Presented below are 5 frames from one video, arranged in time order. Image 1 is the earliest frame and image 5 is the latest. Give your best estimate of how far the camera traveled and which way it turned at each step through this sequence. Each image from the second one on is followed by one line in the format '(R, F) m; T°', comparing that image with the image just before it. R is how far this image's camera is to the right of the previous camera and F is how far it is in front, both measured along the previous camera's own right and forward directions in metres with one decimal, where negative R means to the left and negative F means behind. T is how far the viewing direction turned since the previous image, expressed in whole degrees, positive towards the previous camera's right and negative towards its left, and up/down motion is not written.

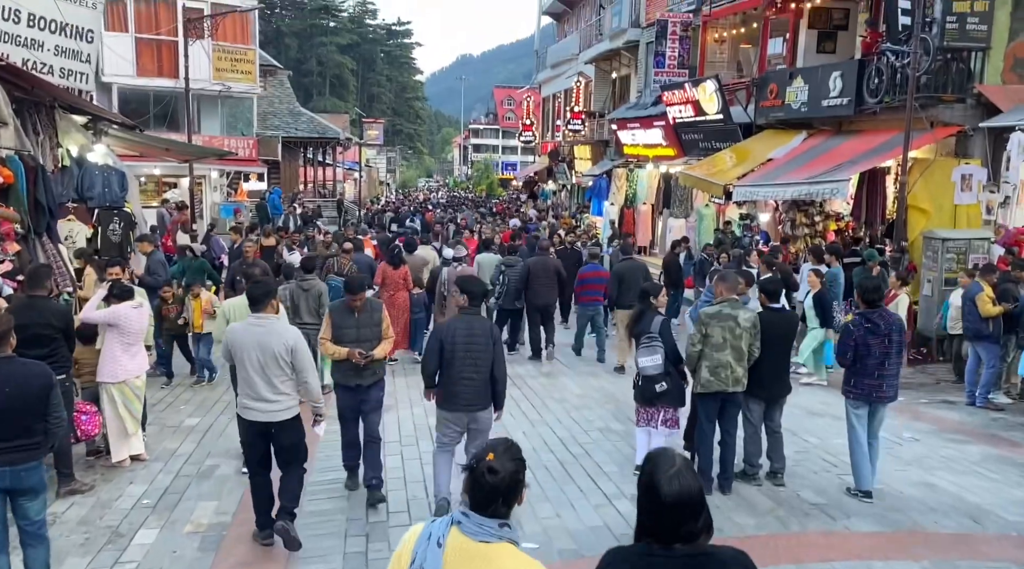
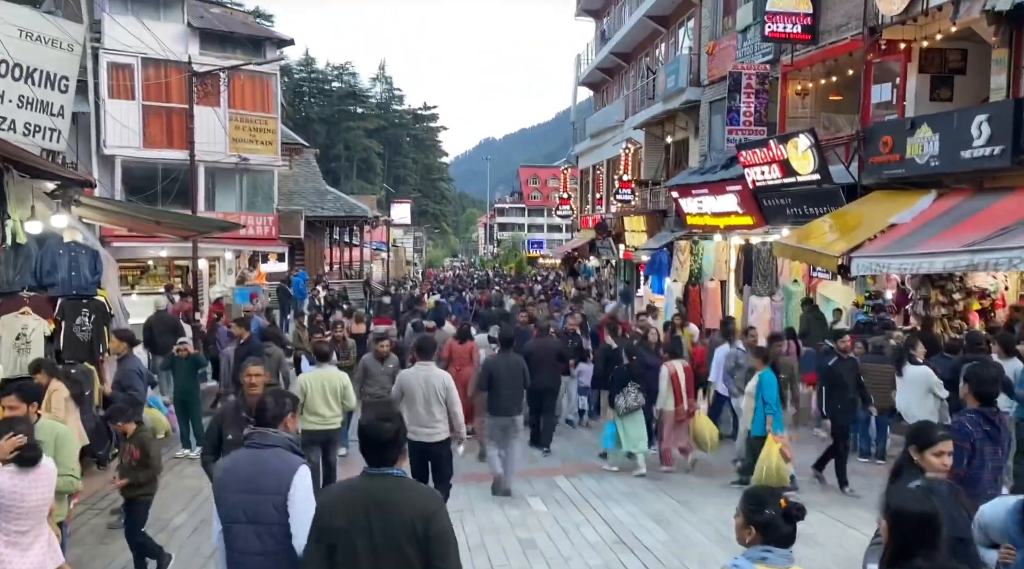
(-0.6, +2.8) m; -2°
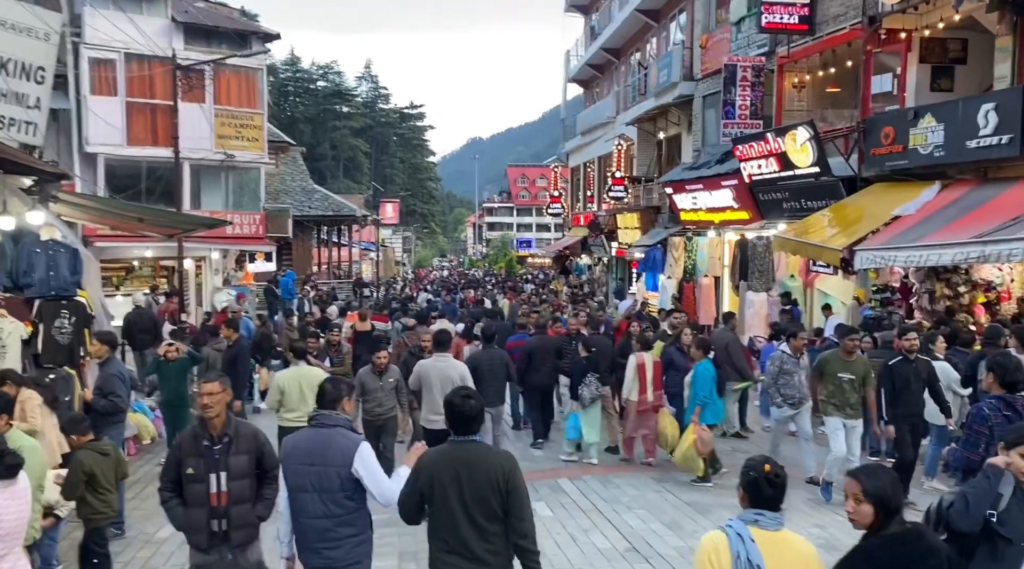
(-0.1, +0.4) m; +1°
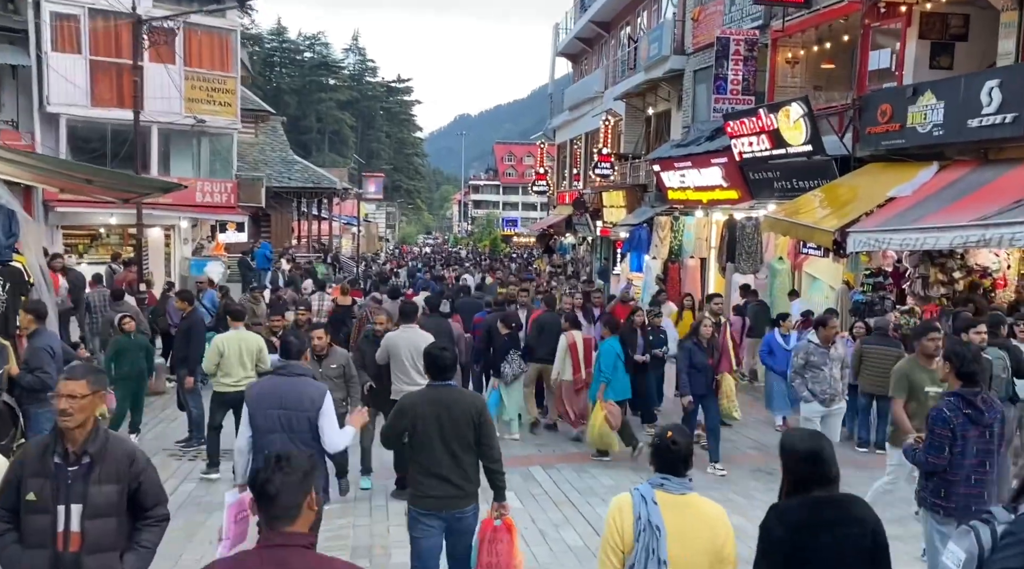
(+0.1, +0.6) m; +1°
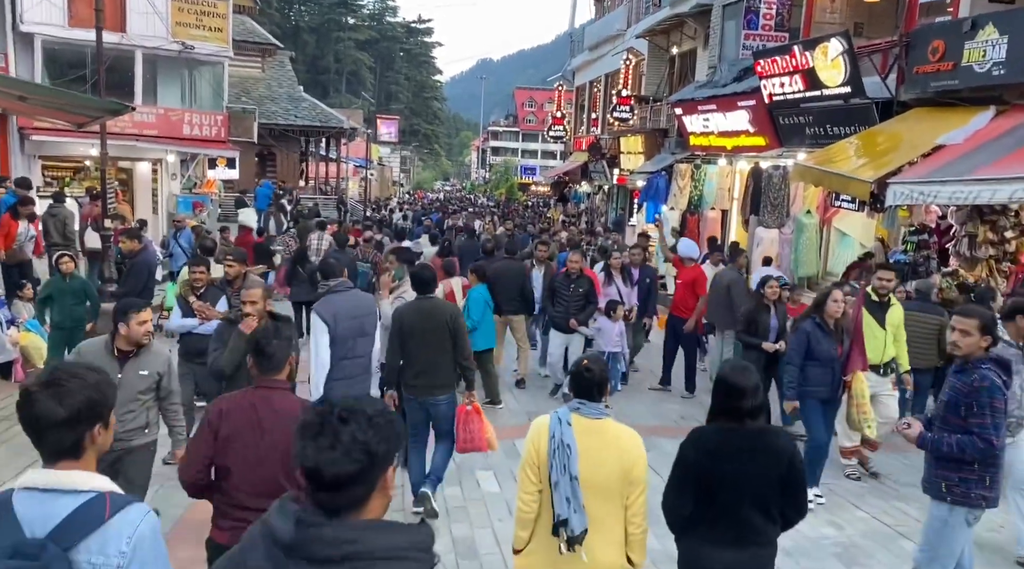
(+0.2, +1.2) m; -1°
